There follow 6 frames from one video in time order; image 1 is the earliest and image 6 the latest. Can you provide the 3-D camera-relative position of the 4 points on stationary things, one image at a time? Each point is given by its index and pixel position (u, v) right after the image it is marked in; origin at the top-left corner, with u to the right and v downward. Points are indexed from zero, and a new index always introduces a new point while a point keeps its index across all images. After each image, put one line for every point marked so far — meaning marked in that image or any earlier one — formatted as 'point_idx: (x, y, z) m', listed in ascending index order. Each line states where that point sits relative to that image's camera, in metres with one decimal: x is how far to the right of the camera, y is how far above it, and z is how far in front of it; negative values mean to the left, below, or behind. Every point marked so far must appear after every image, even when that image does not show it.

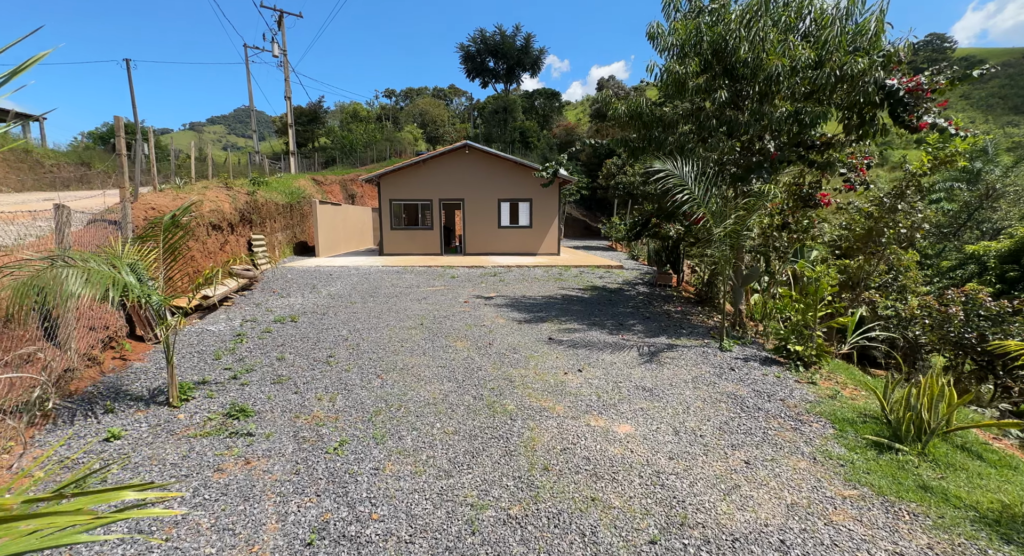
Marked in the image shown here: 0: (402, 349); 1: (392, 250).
0: (-1.3, -0.8, +5.4) m
1: (-4.3, +1.0, +16.6) m
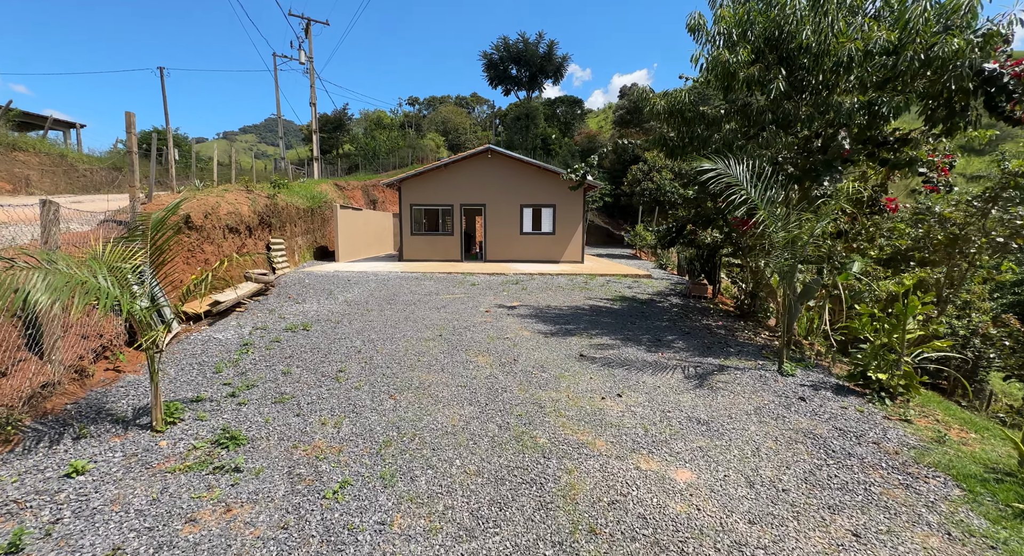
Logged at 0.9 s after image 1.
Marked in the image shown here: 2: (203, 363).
0: (-1.0, -0.9, +4.9) m
1: (-3.5, +0.8, +16.3) m
2: (-3.0, -0.8, +4.5) m
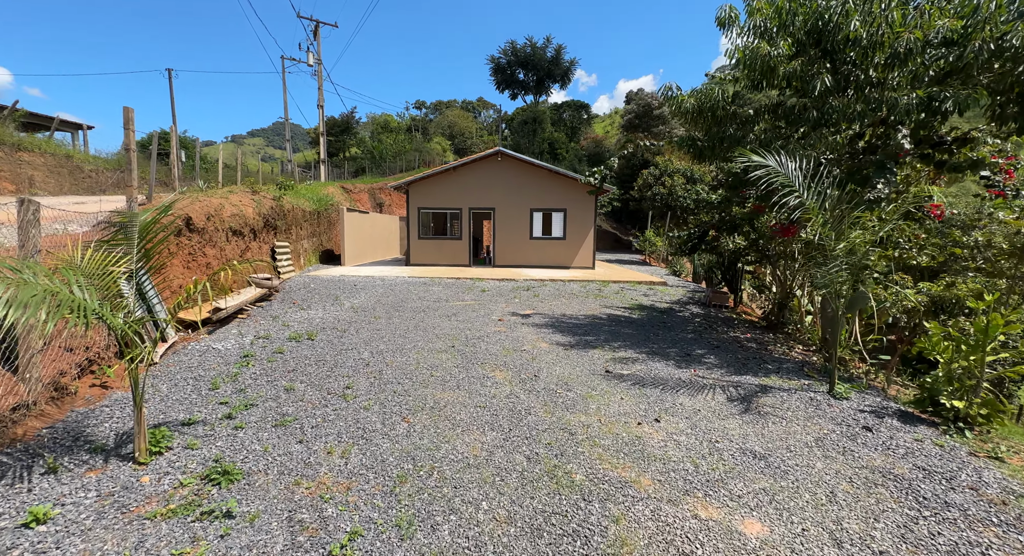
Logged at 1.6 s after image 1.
0: (-0.8, -1.0, +4.5) m
1: (-3.2, +0.6, +16.0) m
2: (-2.8, -0.9, +4.1) m
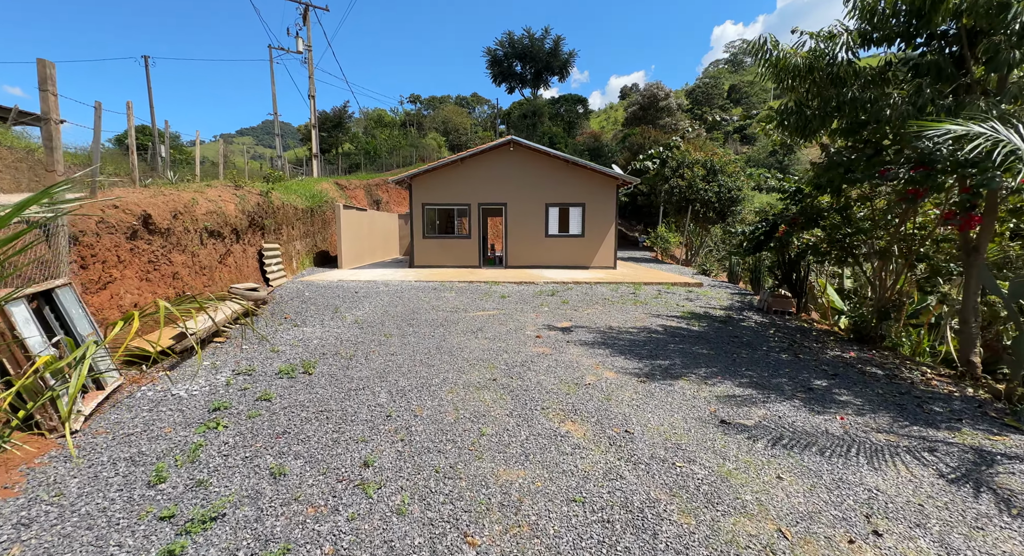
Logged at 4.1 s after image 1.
0: (-0.2, -1.1, +3.1) m
1: (-2.8, +0.5, +14.5) m
2: (-2.2, -1.1, +2.7) m
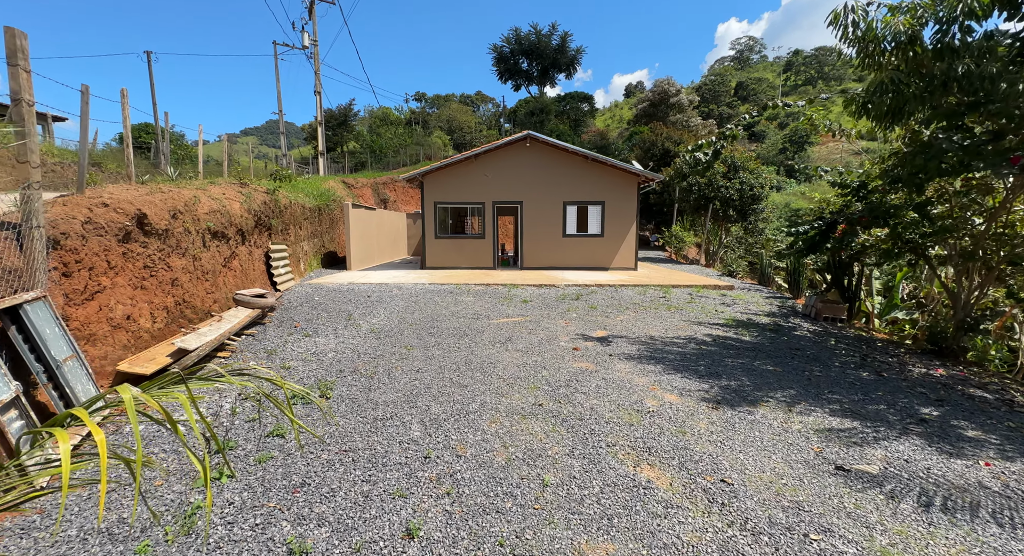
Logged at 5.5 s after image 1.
0: (+0.2, -1.2, +2.5) m
1: (-2.3, +0.5, +13.9) m
2: (-1.8, -1.1, +2.1) m
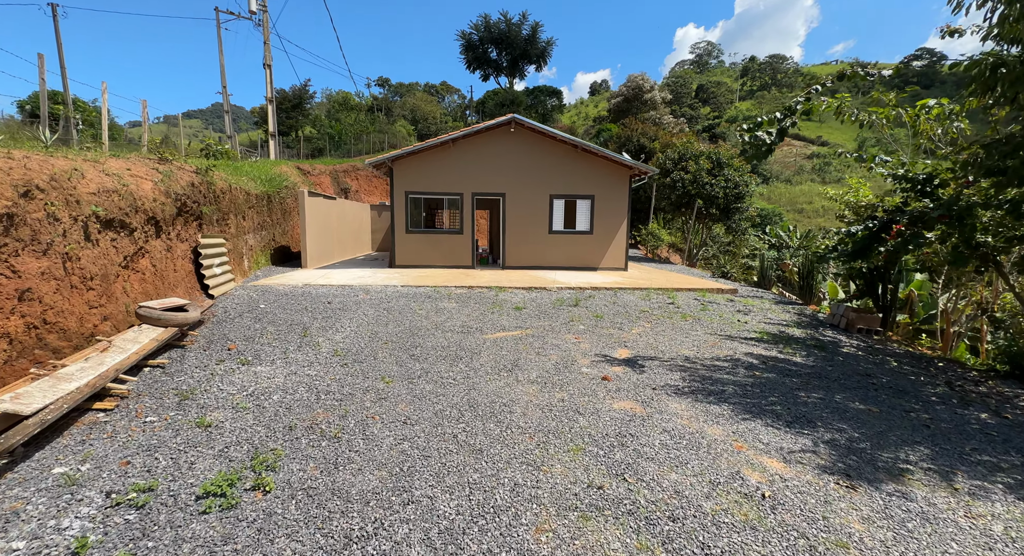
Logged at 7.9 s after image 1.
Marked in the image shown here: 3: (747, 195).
0: (+0.6, -1.3, +1.2) m
1: (-2.8, +0.5, +12.3) m
2: (-1.3, -1.2, +0.6) m
3: (+8.8, +3.1, +17.3) m
